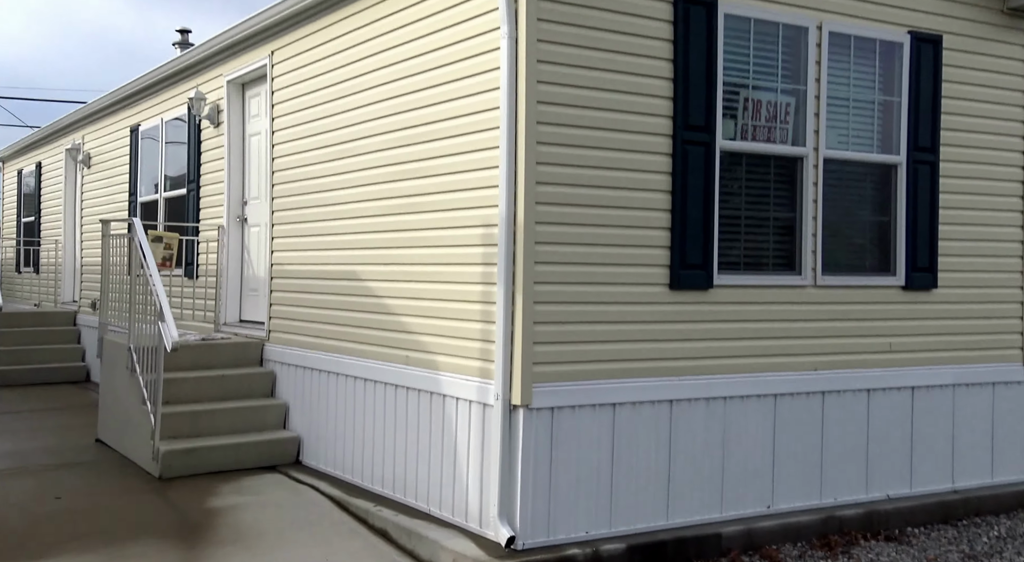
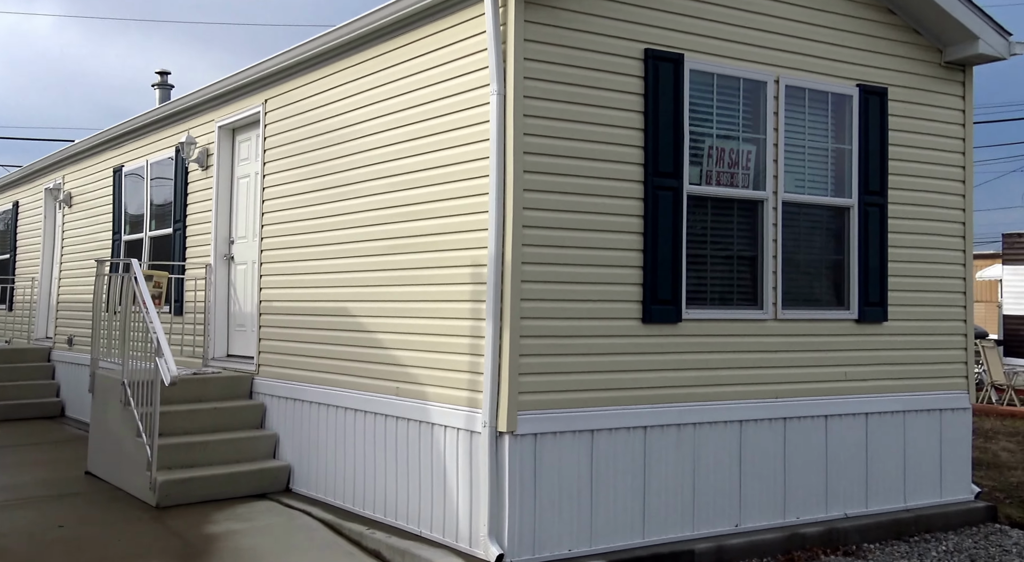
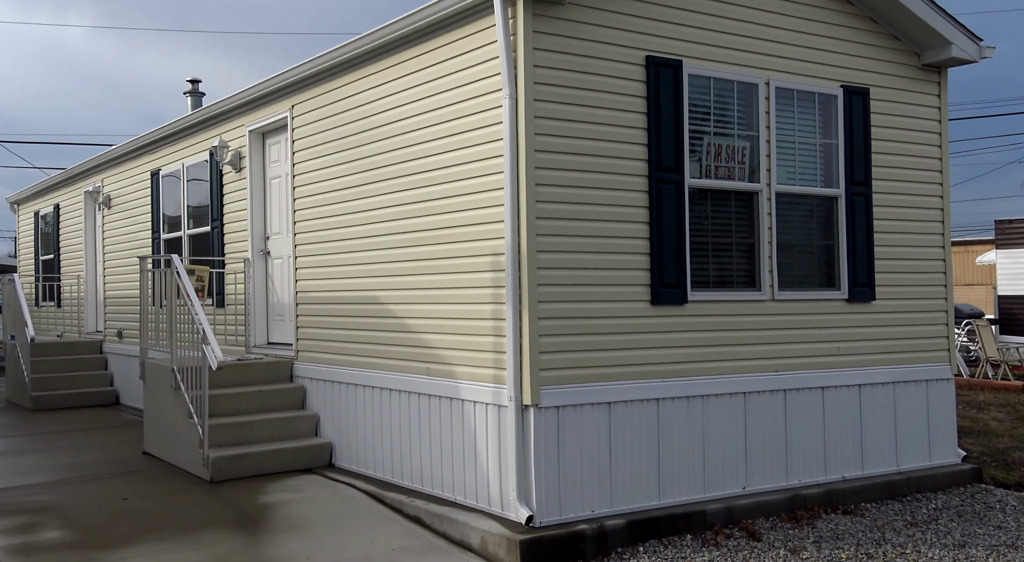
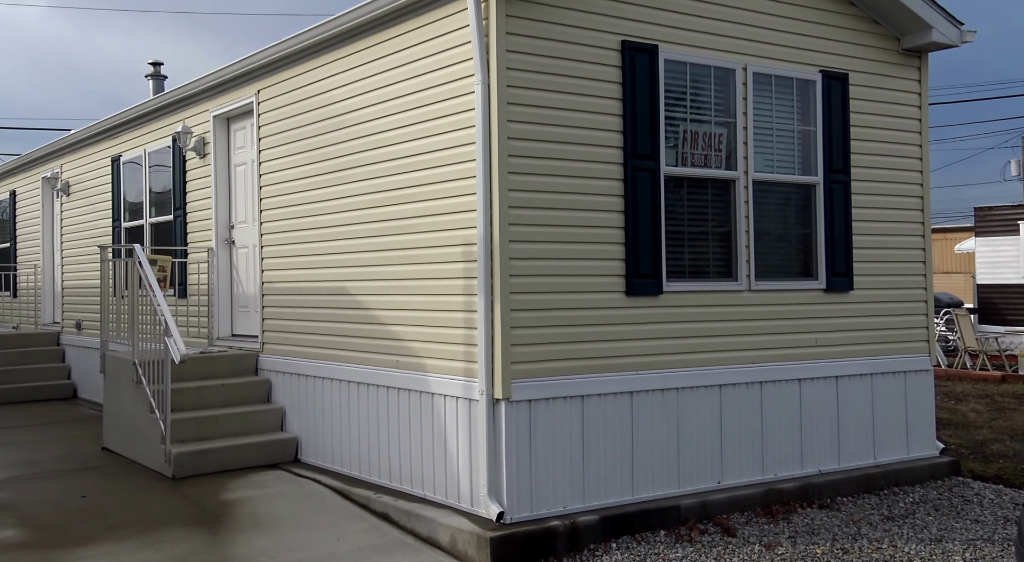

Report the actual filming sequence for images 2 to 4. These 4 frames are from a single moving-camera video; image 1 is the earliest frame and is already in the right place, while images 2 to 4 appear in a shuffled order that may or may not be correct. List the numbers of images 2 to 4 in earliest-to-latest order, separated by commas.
2, 4, 3
